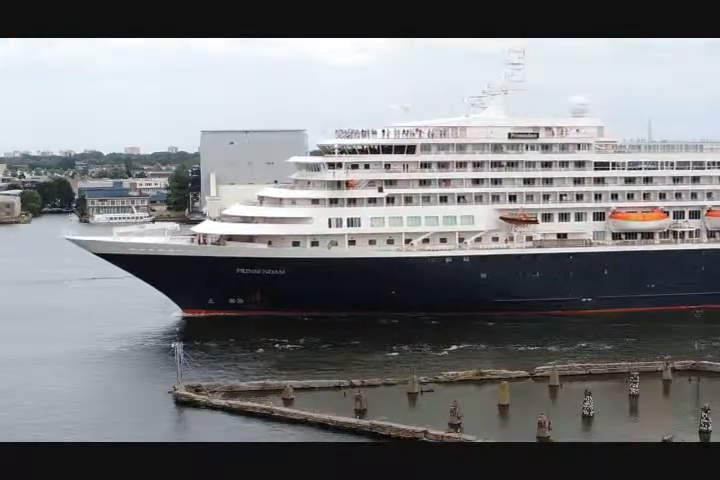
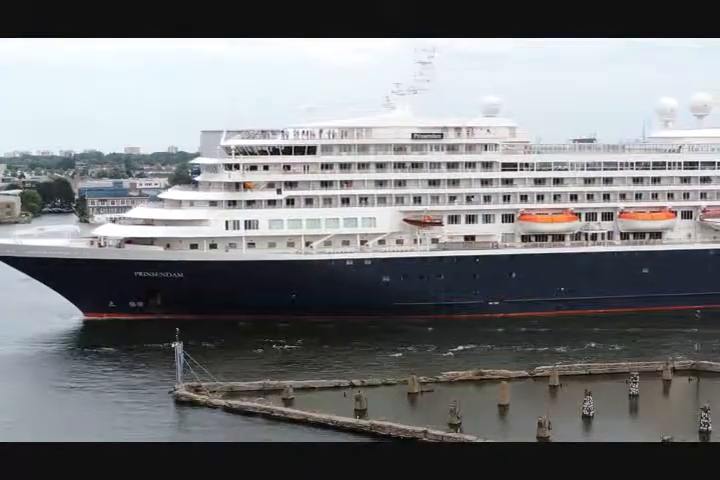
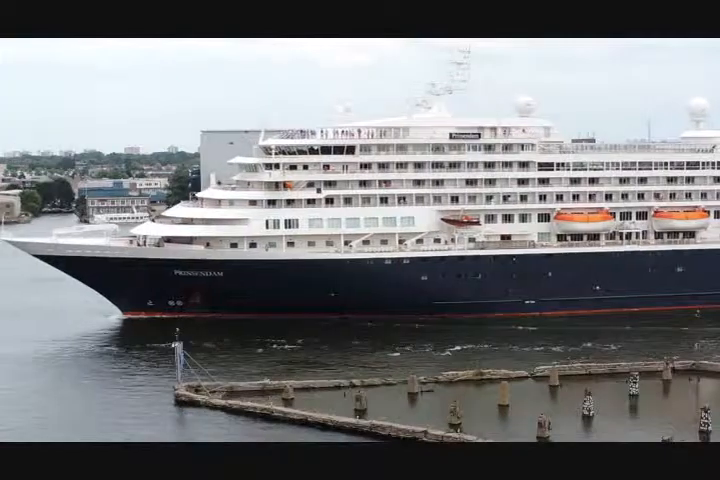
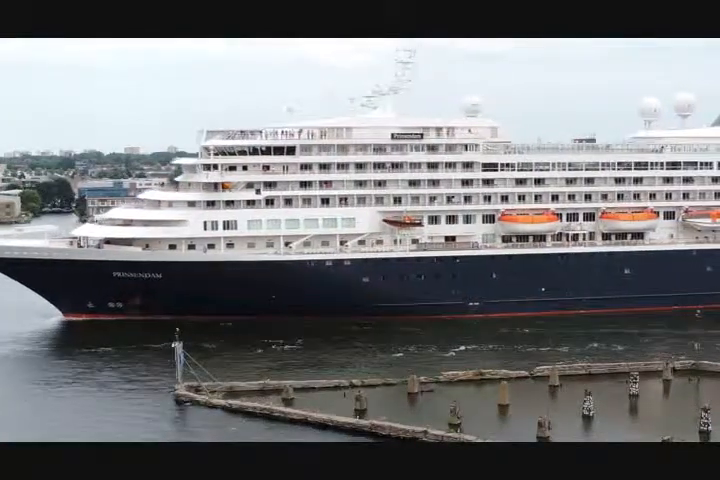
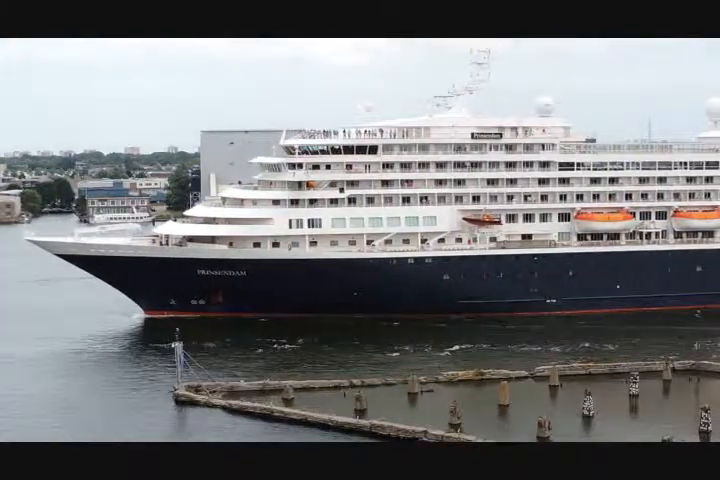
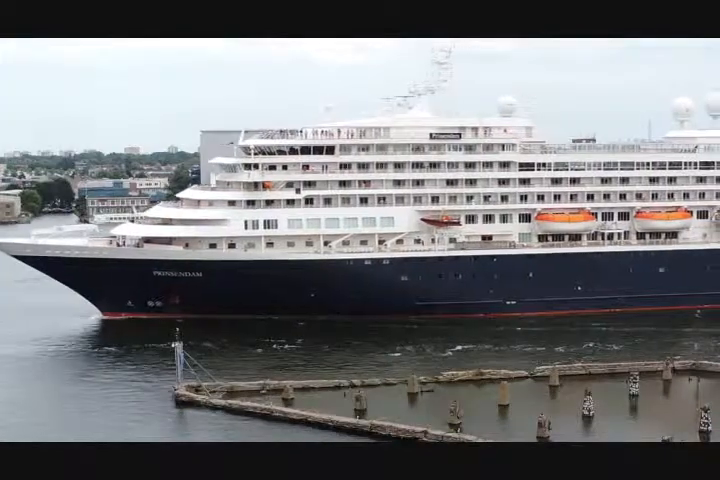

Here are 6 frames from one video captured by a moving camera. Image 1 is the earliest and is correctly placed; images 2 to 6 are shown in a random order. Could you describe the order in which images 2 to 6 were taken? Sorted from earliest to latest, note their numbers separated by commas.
5, 3, 6, 2, 4
